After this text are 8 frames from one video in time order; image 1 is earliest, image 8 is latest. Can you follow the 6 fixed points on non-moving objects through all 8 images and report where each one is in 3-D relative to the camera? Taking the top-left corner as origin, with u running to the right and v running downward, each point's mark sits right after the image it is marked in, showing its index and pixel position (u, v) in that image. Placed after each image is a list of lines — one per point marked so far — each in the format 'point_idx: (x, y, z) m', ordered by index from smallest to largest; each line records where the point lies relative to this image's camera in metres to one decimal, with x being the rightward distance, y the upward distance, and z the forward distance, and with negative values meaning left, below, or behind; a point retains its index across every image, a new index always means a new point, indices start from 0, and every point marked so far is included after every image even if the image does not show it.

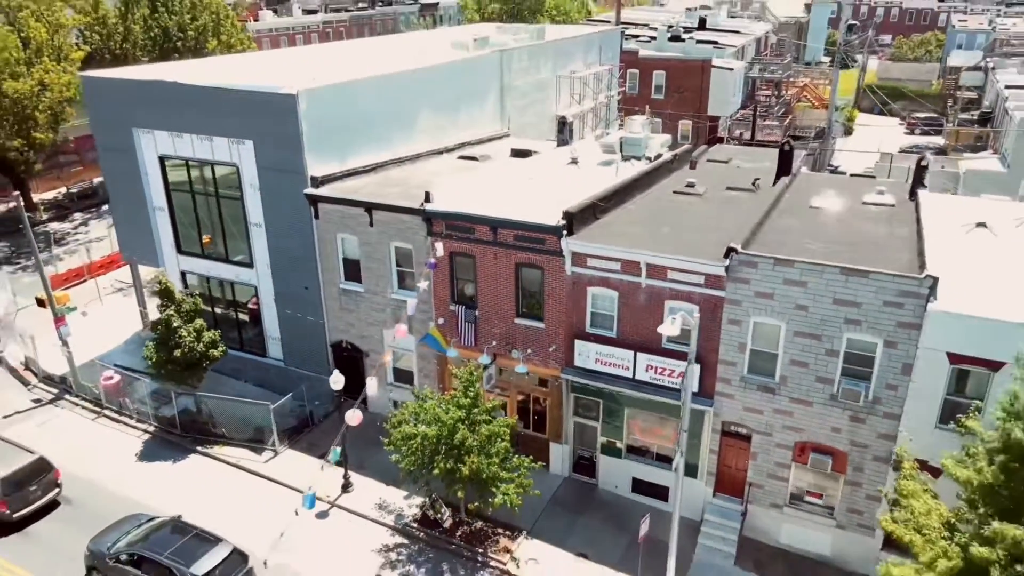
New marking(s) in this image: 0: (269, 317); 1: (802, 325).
0: (-4.6, -0.5, +14.4) m
1: (+3.8, -0.5, +9.5) m
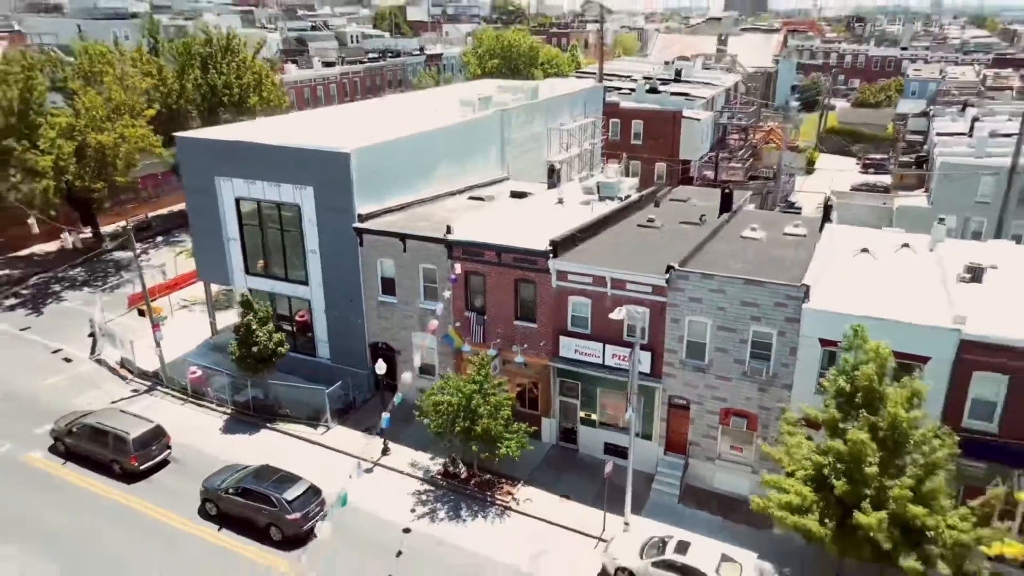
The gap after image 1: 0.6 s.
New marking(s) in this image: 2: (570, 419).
0: (-4.6, -0.9, +18.3) m
1: (+3.9, -0.6, +13.3) m
2: (+1.3, -2.8, +15.8) m
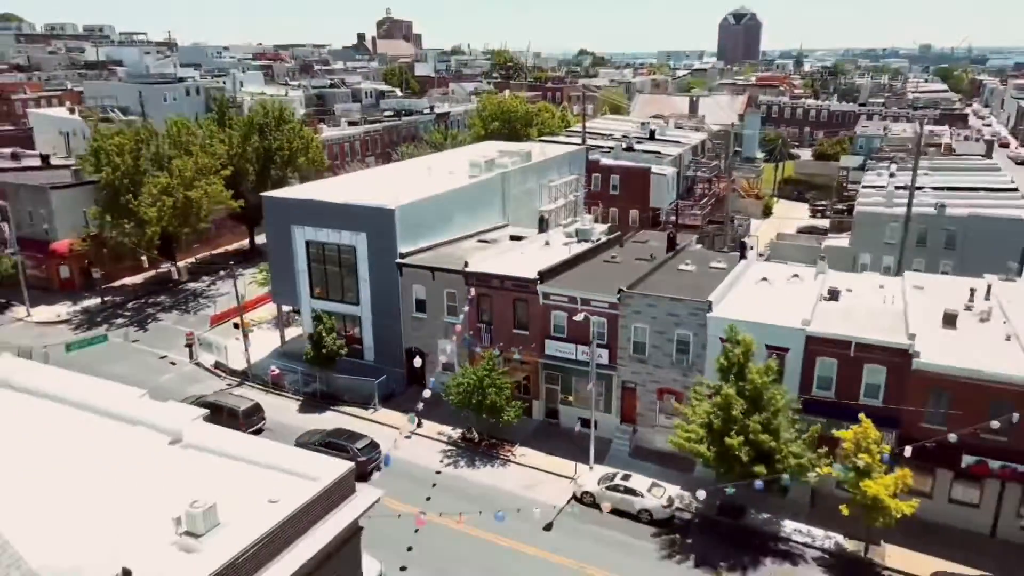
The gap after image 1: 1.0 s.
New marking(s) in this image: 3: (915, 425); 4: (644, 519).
0: (-4.7, -1.5, +24.4) m
1: (+3.8, -1.0, +19.5) m
2: (+1.2, -3.3, +21.9) m
3: (+9.2, -3.1, +16.8) m
4: (+3.1, -5.4, +17.4) m
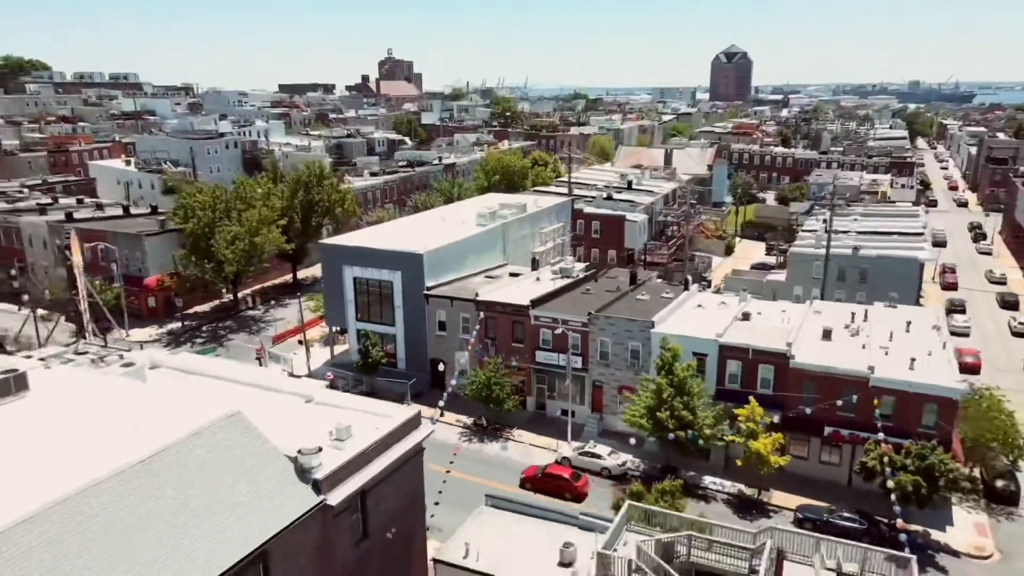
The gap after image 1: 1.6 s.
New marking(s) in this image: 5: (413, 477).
0: (-4.7, -2.6, +31.8) m
1: (+3.8, -1.9, +27.0) m
2: (+1.2, -4.3, +29.2) m
3: (+9.1, -3.8, +24.2) m
4: (+3.1, -6.2, +24.7) m
5: (-2.4, -4.4, +17.0) m
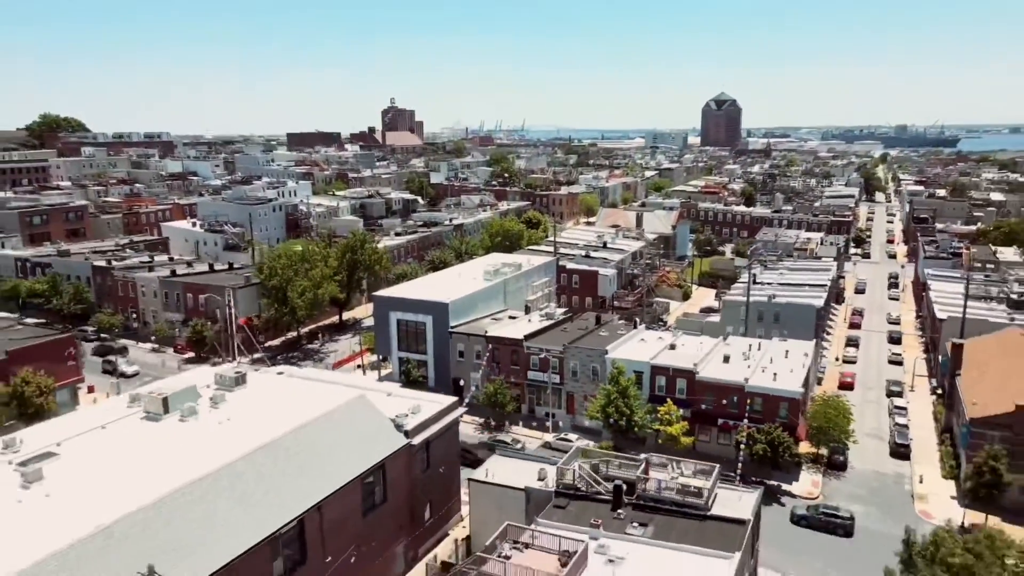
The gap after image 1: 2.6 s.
0: (-4.8, -4.9, +44.1) m
1: (+3.8, -3.9, +39.3) m
2: (+1.1, -6.4, +41.4) m
3: (+9.1, -5.7, +36.5) m
4: (+3.0, -8.1, +36.8) m
5: (-2.4, -5.9, +29.2) m
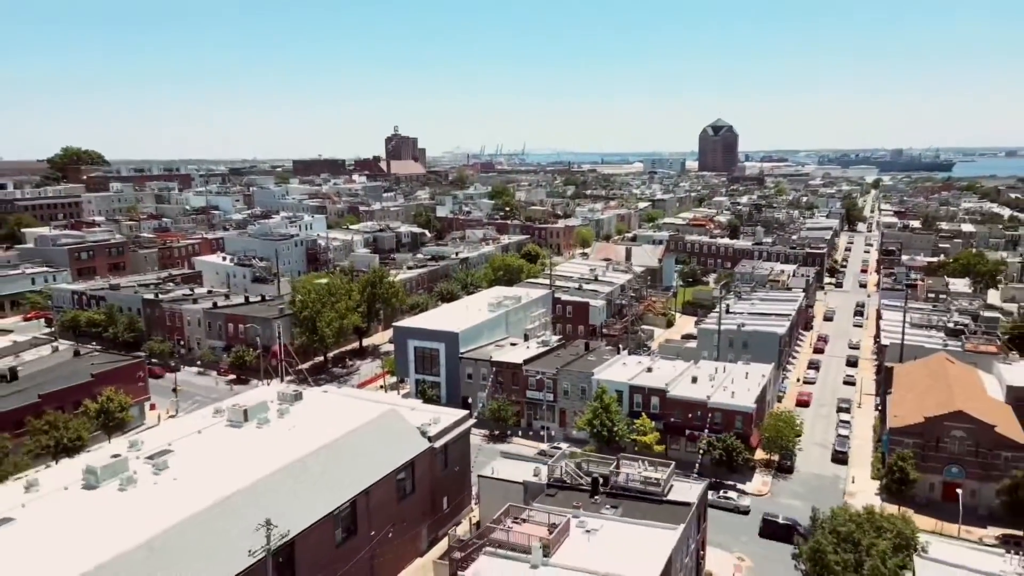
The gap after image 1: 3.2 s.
0: (-4.7, -7.1, +51.2) m
1: (+3.8, -5.9, +46.5) m
2: (+1.2, -8.5, +48.5) m
3: (+9.2, -7.6, +43.5) m
4: (+3.1, -10.0, +43.8) m
5: (-2.4, -7.6, +36.2) m
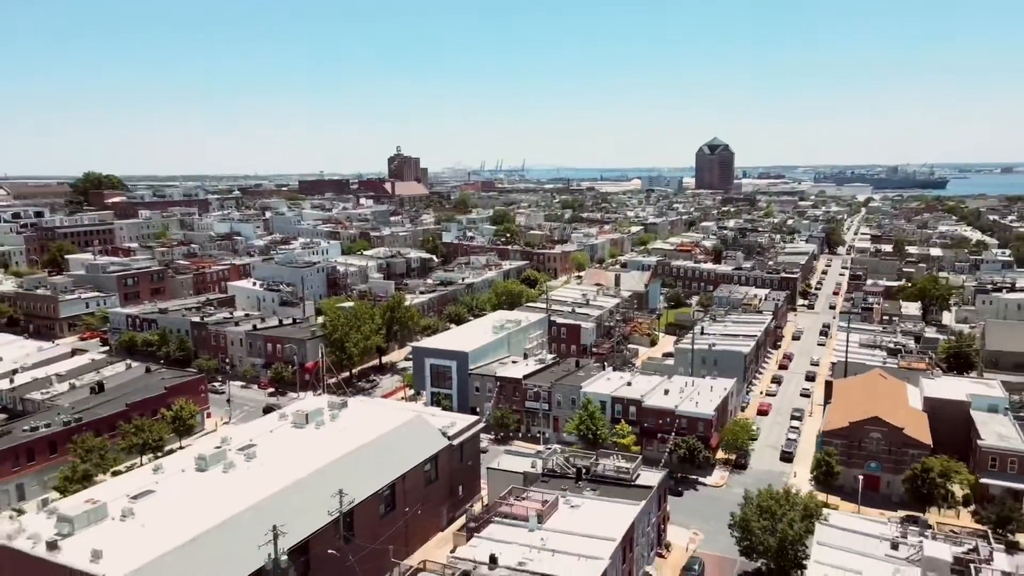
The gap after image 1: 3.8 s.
0: (-4.6, -9.1, +60.0) m
1: (+3.9, -7.9, +55.3) m
2: (+1.3, -10.5, +57.3) m
3: (+9.3, -9.5, +52.4) m
4: (+3.2, -12.0, +52.6) m
5: (-2.3, -9.4, +45.1) m
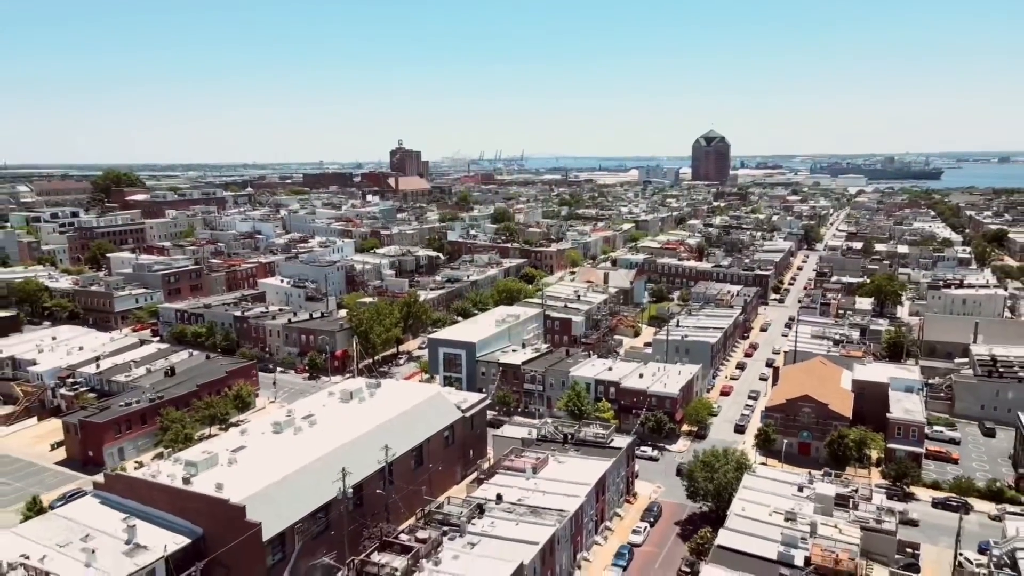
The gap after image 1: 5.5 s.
0: (-4.6, -9.2, +71.0) m
1: (+3.9, -8.0, +66.3) m
2: (+1.3, -10.6, +68.3) m
3: (+9.3, -9.7, +63.4) m
4: (+3.2, -12.1, +63.6) m
5: (-2.2, -9.6, +56.0) m
